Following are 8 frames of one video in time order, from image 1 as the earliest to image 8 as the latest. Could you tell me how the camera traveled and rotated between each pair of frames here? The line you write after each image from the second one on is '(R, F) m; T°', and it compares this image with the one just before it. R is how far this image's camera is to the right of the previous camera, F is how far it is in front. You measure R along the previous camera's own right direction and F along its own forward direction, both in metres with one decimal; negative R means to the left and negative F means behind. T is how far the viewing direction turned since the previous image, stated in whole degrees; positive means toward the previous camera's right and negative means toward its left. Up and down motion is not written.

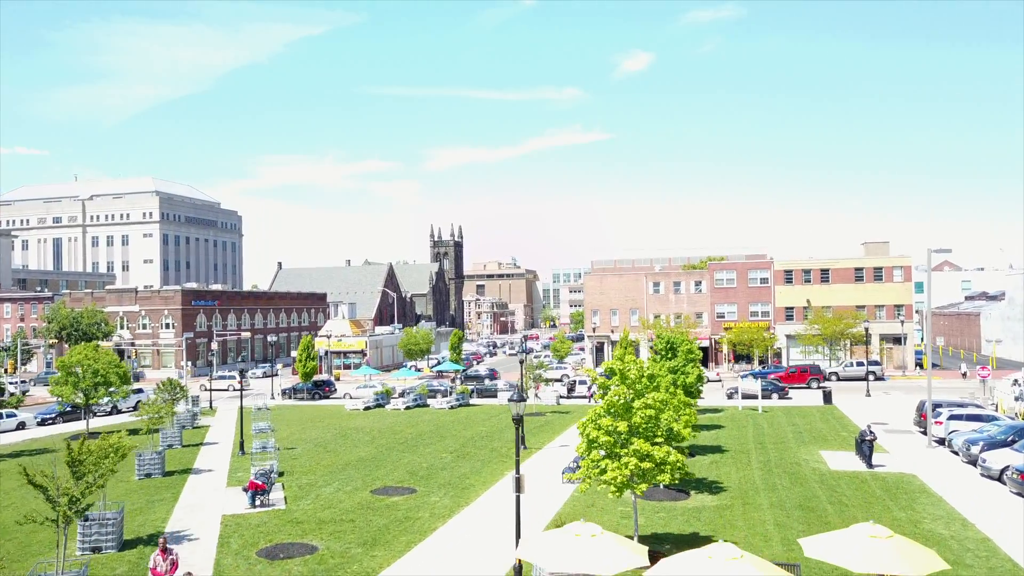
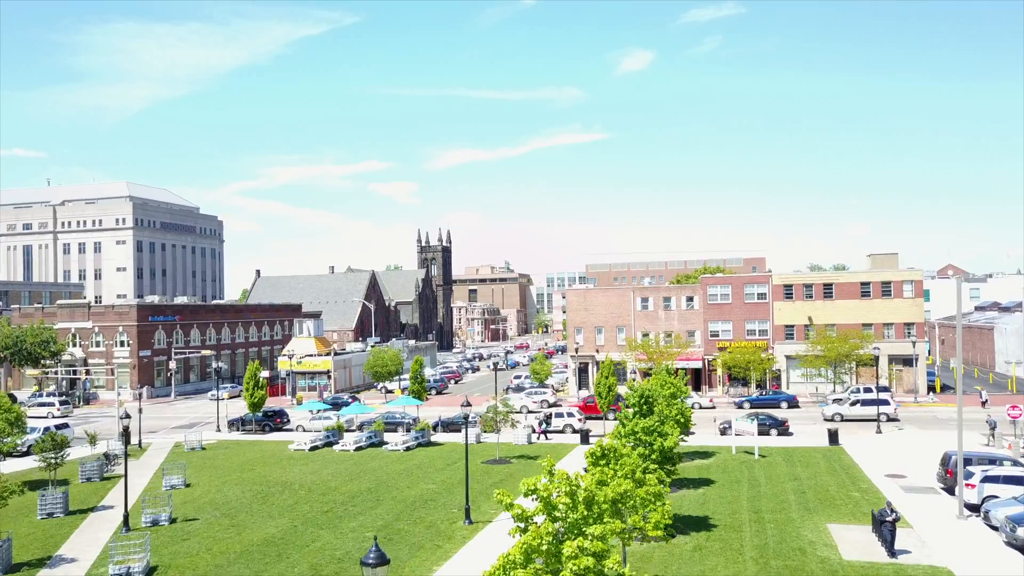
(+2.4, +5.8) m; 0°
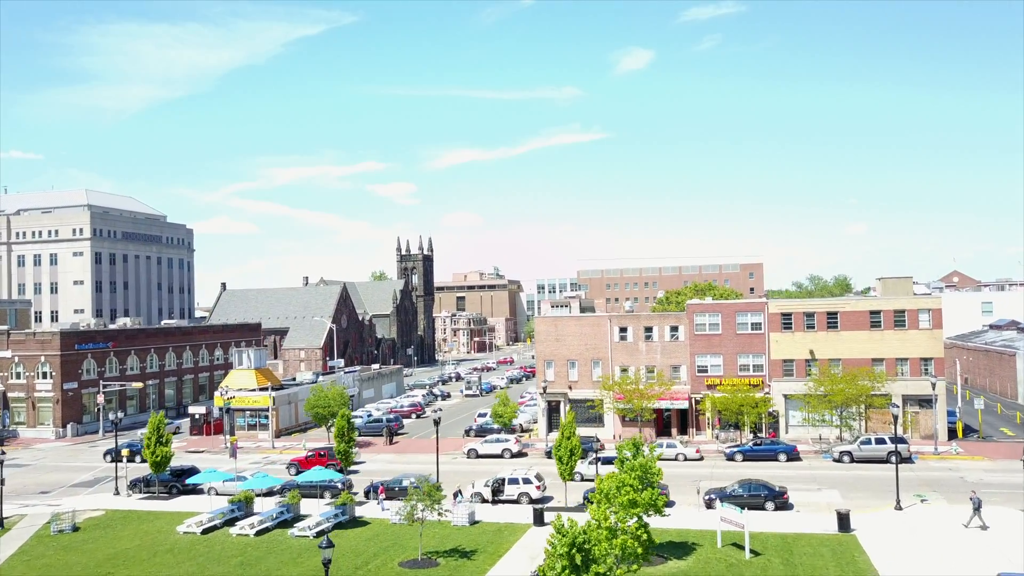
(+3.6, +8.3) m; 0°
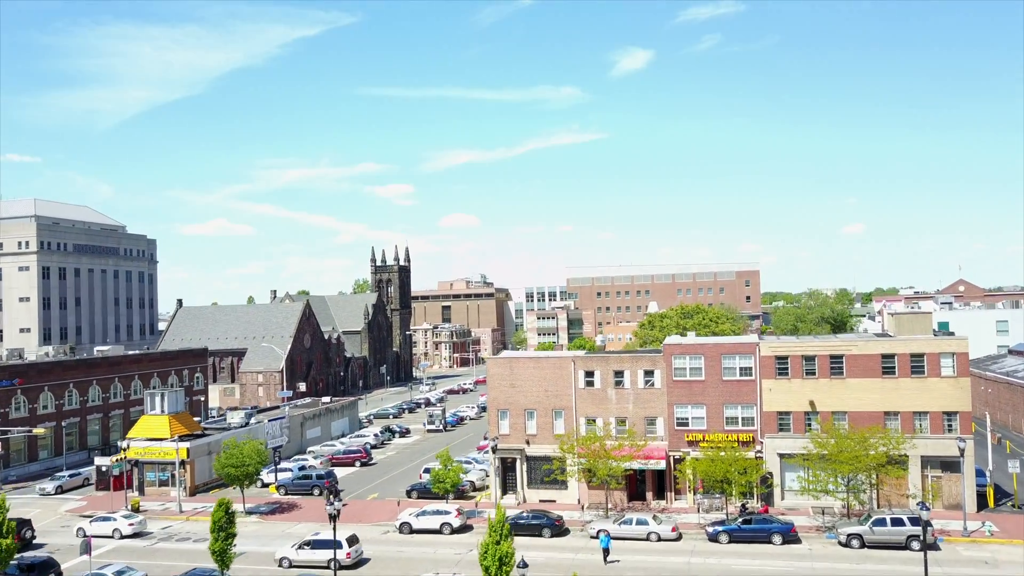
(+4.1, +9.0) m; 0°
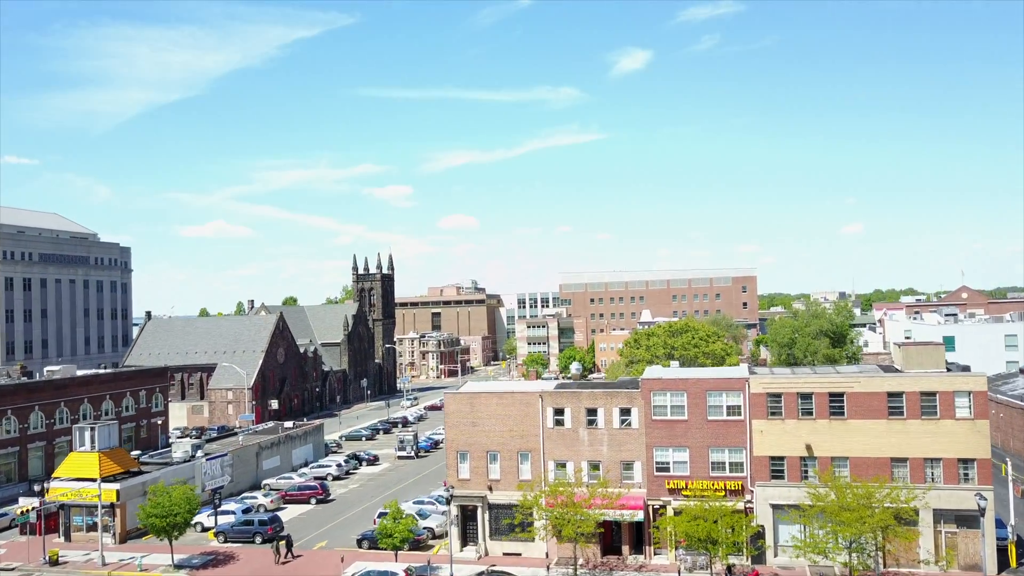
(+2.7, +5.5) m; 0°
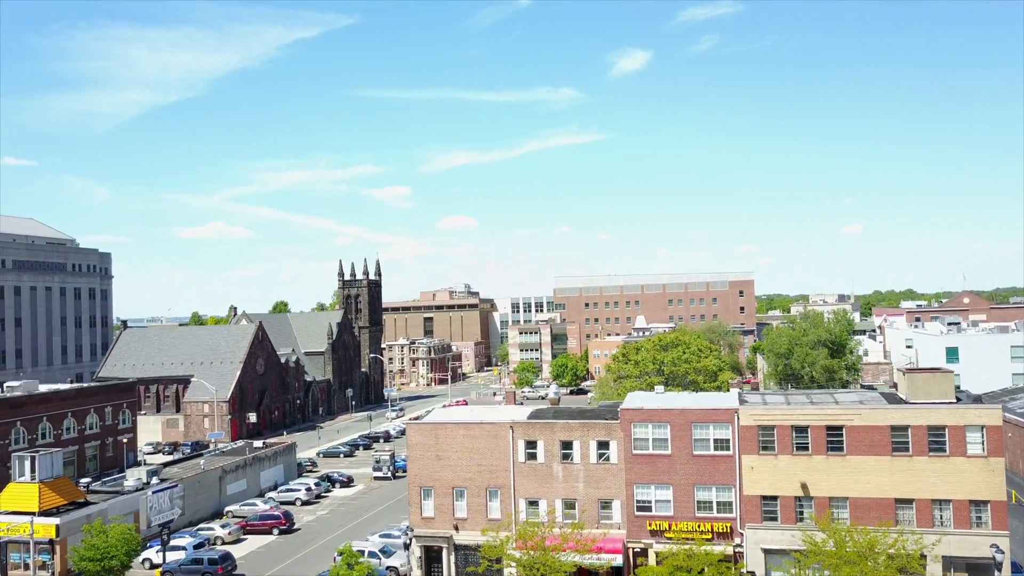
(+2.0, +3.8) m; 0°
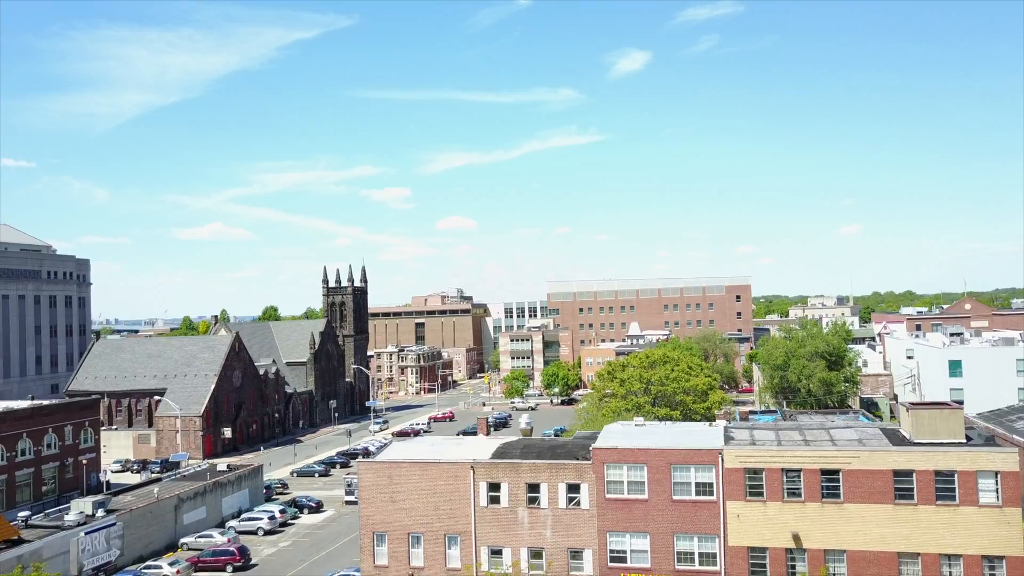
(+2.2, +3.9) m; 0°
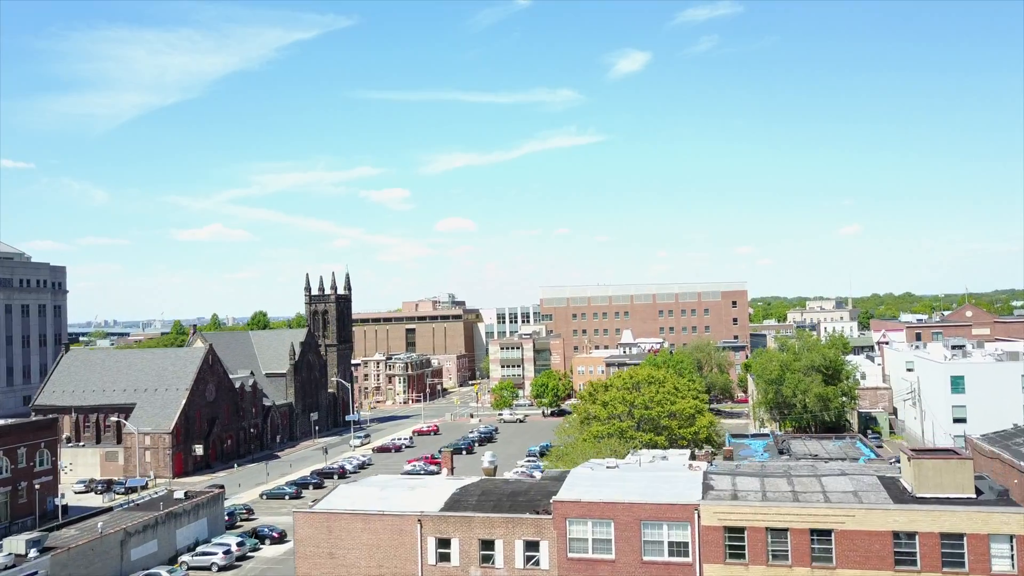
(+2.4, +4.0) m; 0°
